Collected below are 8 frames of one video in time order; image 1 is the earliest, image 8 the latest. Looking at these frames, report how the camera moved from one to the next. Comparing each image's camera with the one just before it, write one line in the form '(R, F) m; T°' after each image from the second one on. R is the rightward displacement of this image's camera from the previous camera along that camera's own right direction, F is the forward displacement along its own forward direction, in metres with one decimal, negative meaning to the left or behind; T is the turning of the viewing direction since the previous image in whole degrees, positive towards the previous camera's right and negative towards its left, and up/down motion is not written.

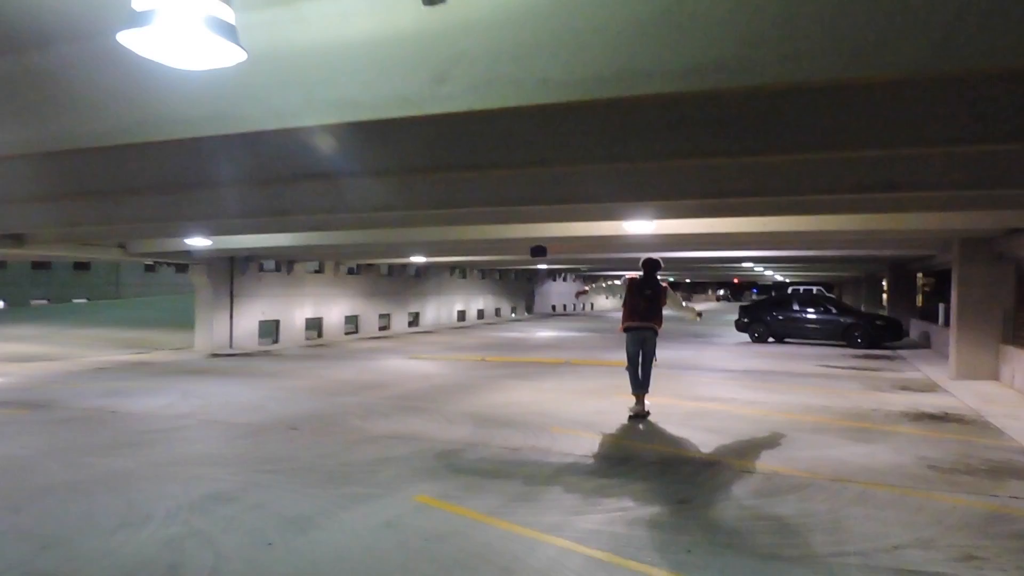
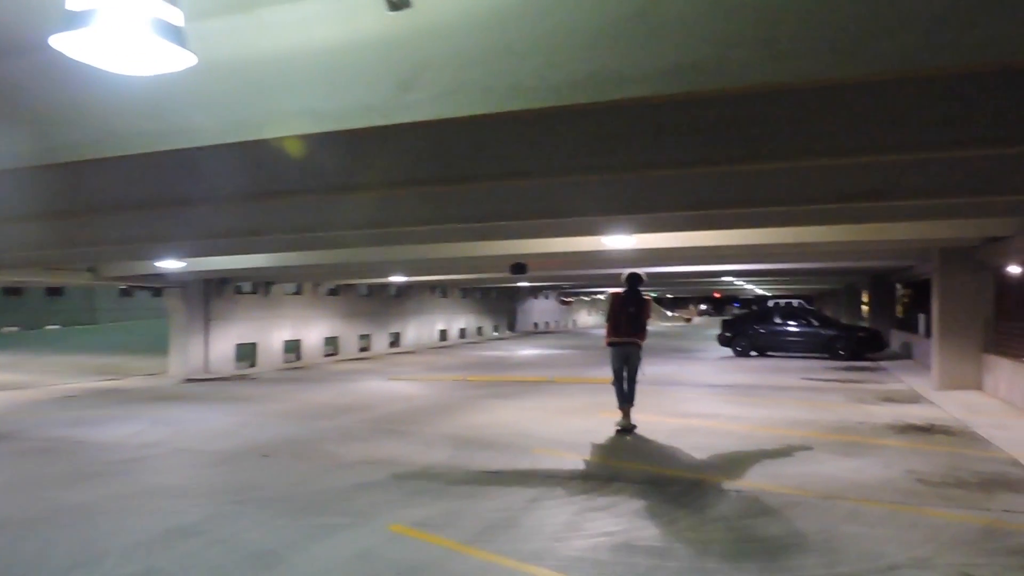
(0.0, +0.2) m; +1°
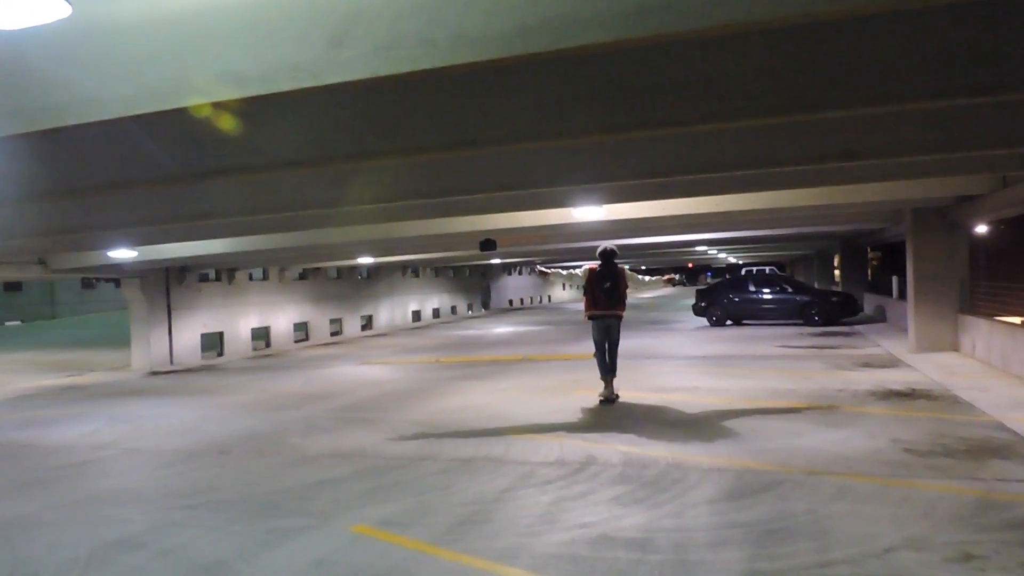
(+0.1, +0.4) m; +2°
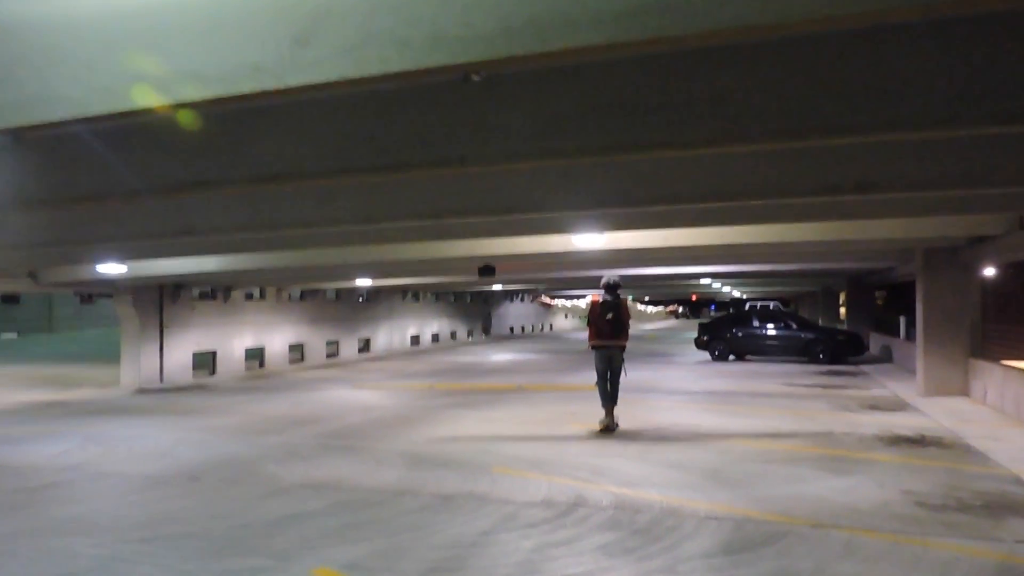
(+0.1, +0.4) m; 0°
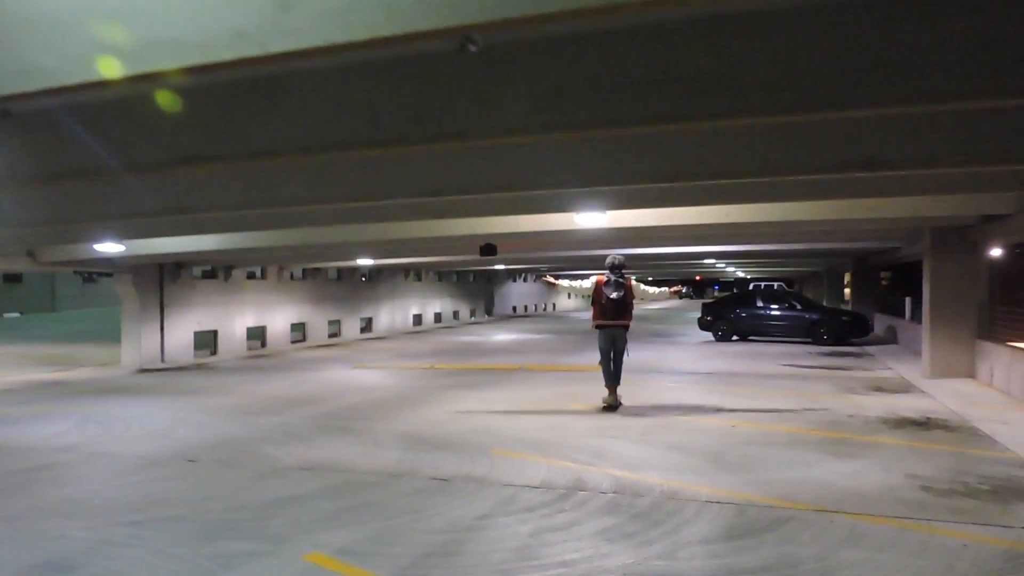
(0.0, +0.2) m; 0°
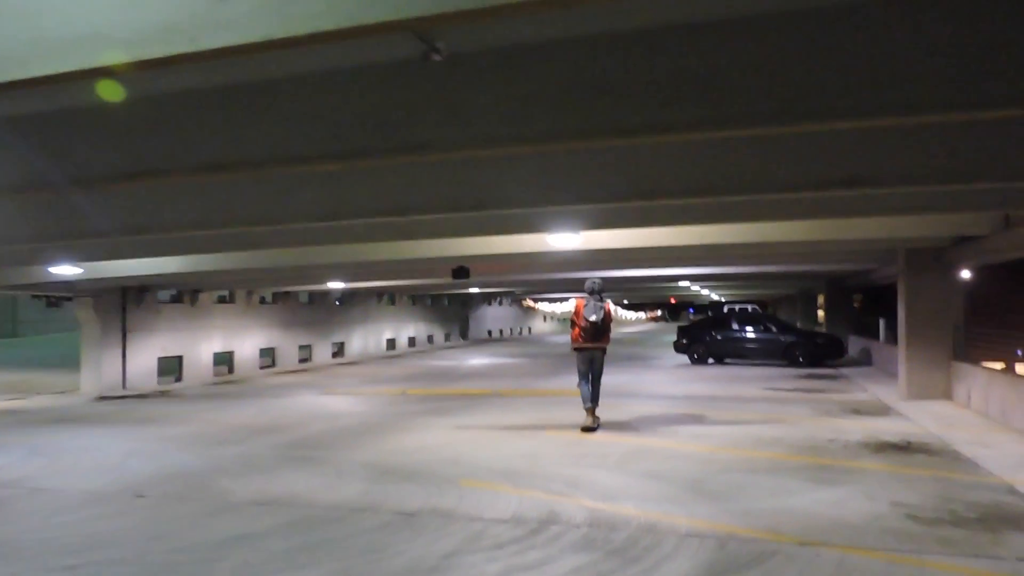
(+0.1, +0.3) m; +2°
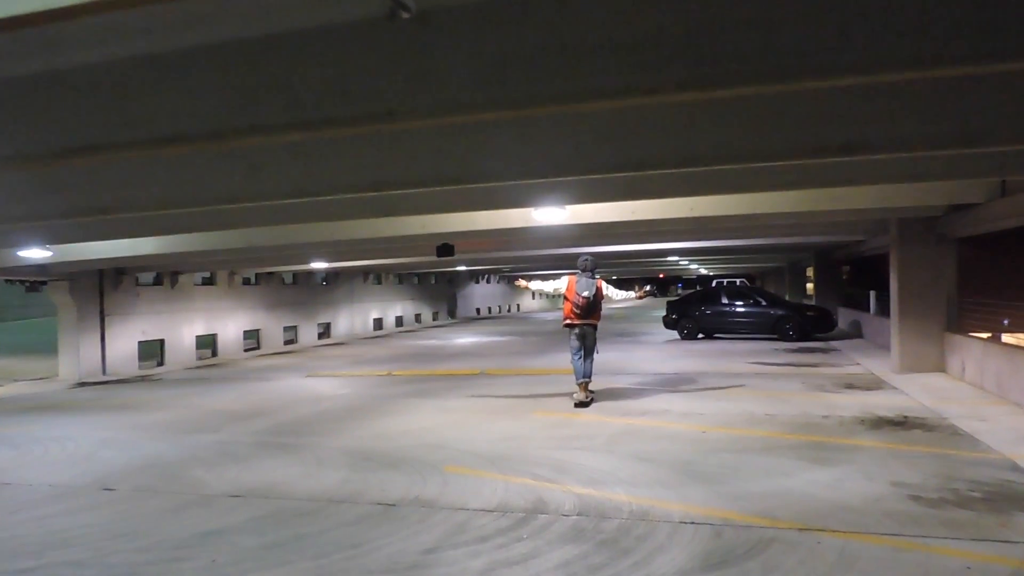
(+0.1, +0.4) m; +1°
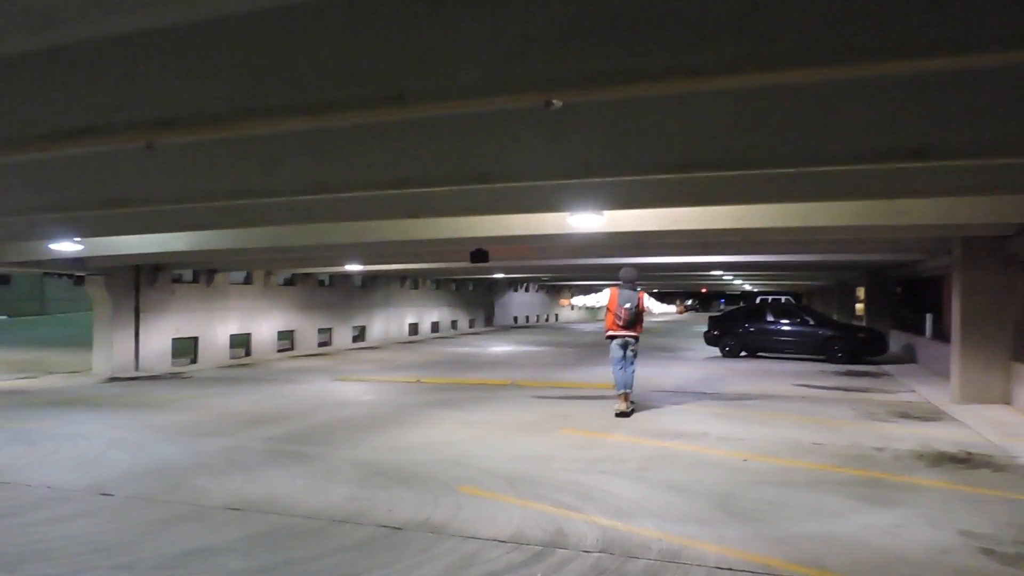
(+0.1, +0.6) m; -3°
